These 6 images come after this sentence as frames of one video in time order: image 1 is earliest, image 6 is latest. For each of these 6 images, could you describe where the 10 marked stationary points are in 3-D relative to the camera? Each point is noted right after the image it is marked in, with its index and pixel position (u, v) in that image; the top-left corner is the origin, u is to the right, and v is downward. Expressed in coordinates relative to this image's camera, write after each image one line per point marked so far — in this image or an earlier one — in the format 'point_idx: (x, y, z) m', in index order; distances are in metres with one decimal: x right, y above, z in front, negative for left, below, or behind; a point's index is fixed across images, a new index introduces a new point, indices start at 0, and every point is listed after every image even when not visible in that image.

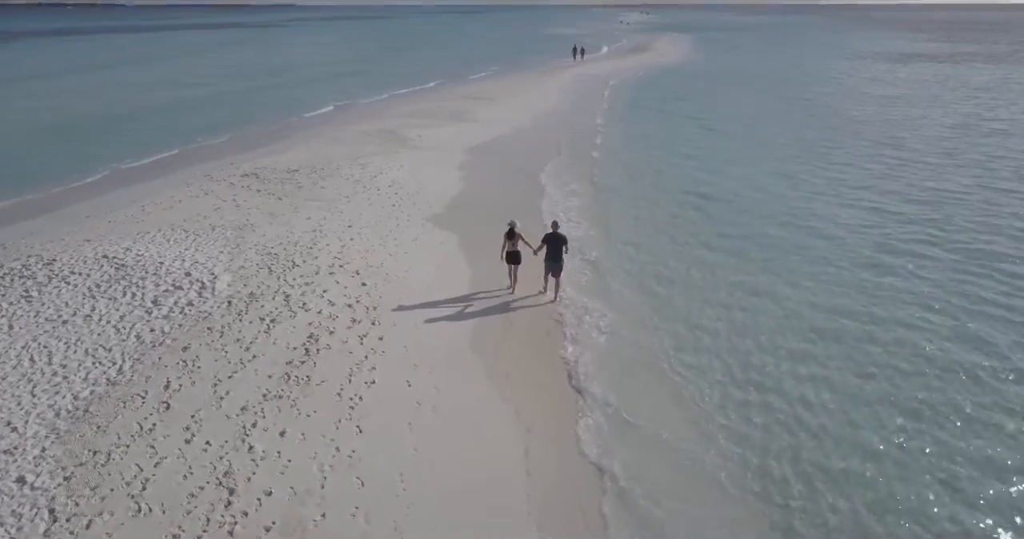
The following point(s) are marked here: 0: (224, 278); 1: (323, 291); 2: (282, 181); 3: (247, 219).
0: (-4.4, -0.1, +11.5) m
1: (-2.9, -0.3, +11.4) m
2: (-5.6, +2.1, +18.2) m
3: (-5.3, +1.0, +15.0) m
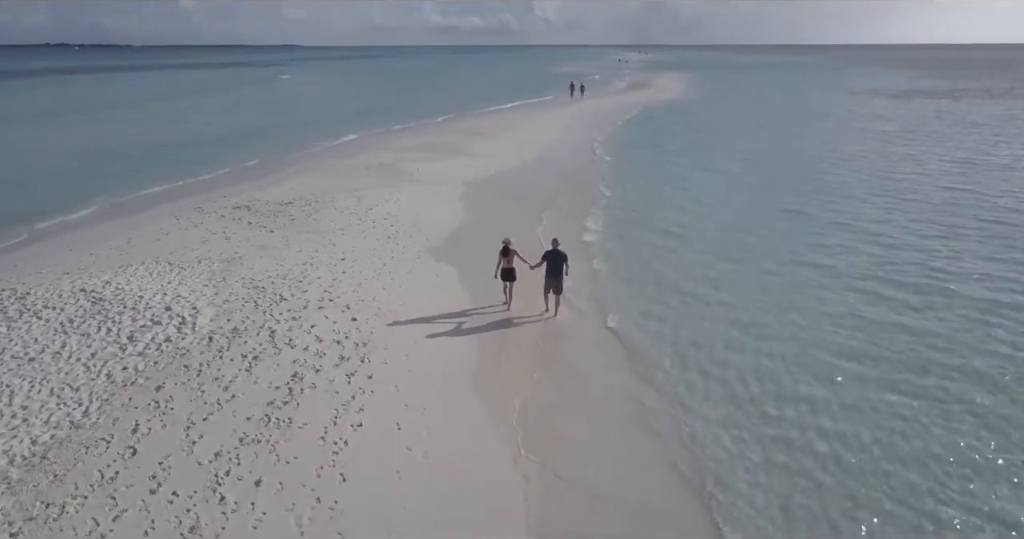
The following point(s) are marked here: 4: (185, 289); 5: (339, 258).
0: (-4.4, -0.6, +10.9) m
1: (-2.9, -0.8, +10.8) m
2: (-5.6, +1.3, +17.7) m
3: (-5.3, +0.3, +14.4) m
4: (-5.2, -0.3, +11.9) m
5: (-3.3, +0.2, +14.3) m
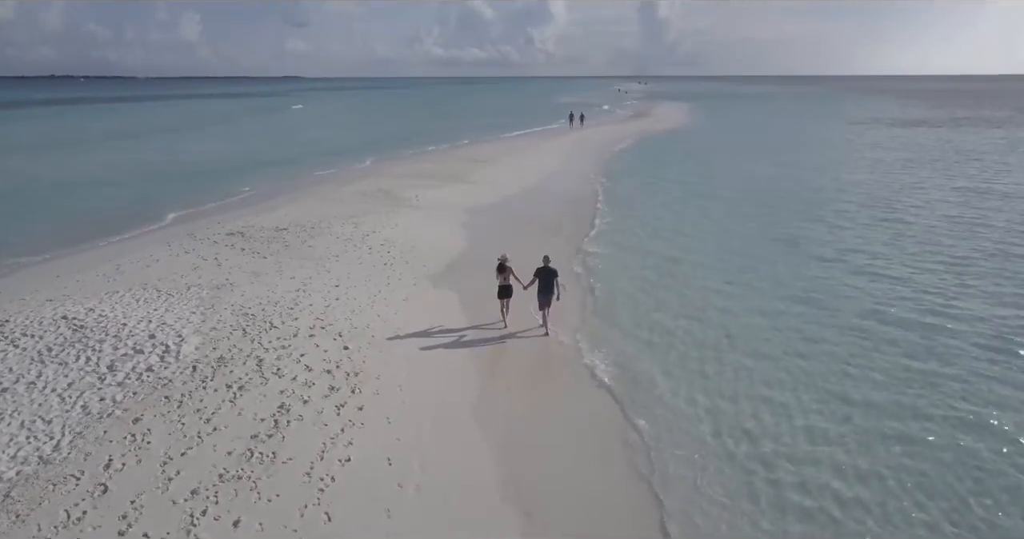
0: (-4.5, -1.0, +10.4) m
1: (-2.9, -1.2, +10.4) m
2: (-5.6, +0.7, +17.3) m
3: (-5.3, -0.2, +14.0) m
4: (-5.2, -0.7, +11.4) m
5: (-3.3, -0.3, +13.9) m
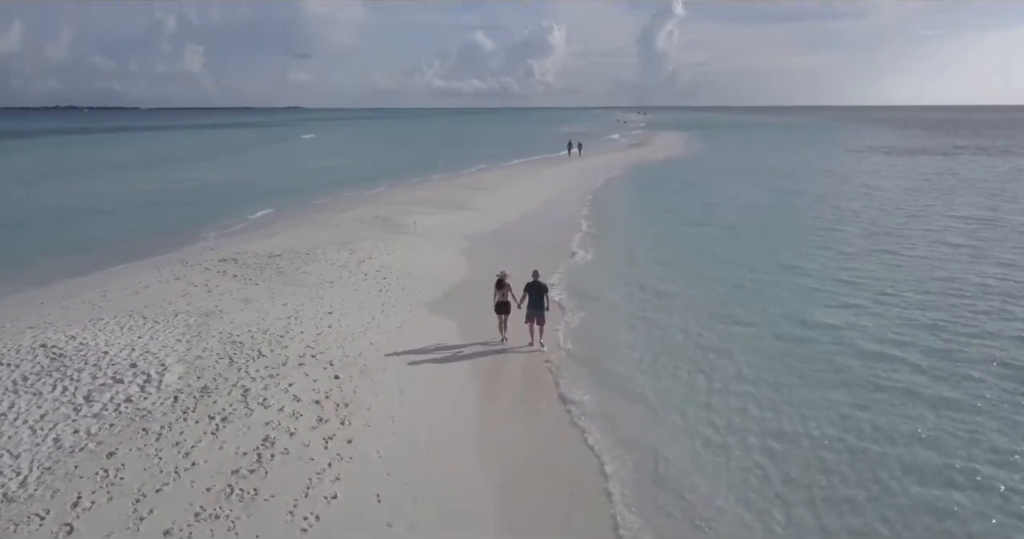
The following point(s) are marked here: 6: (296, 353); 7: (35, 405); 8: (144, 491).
0: (-4.5, -1.3, +10.0) m
1: (-2.9, -1.5, +9.9) m
2: (-5.6, +0.1, +16.9) m
3: (-5.4, -0.6, +13.6) m
4: (-5.2, -1.1, +11.0) m
5: (-3.4, -0.8, +13.5) m
6: (-3.2, -1.2, +11.1) m
7: (-5.5, -1.6, +8.7) m
8: (-3.5, -2.1, +7.2) m
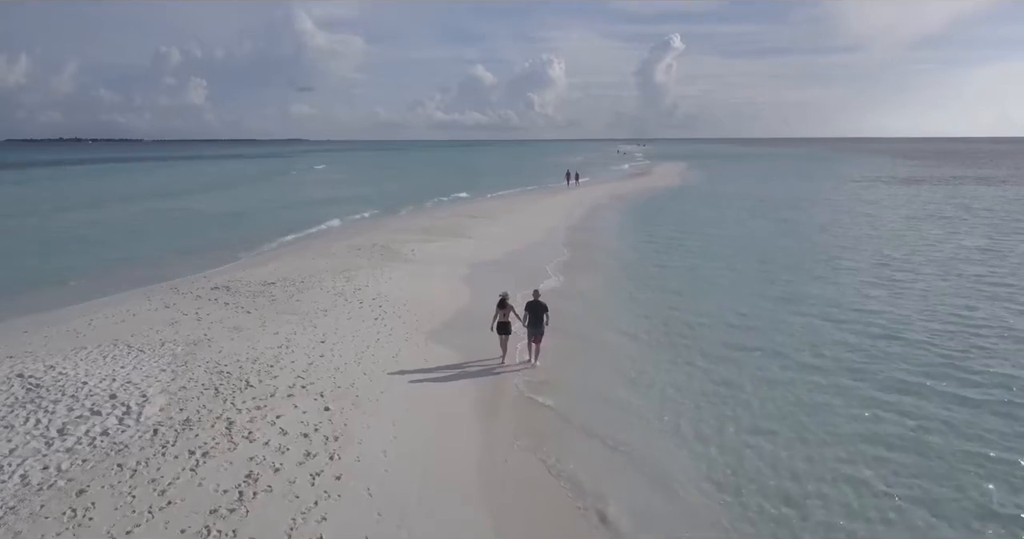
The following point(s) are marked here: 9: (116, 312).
0: (-4.5, -1.7, +9.5) m
1: (-3.0, -1.9, +9.4) m
2: (-5.6, -0.5, +16.5) m
3: (-5.4, -1.1, +13.1) m
4: (-5.2, -1.5, +10.5) m
5: (-3.4, -1.2, +13.0) m
6: (-3.2, -1.6, +10.6) m
7: (-5.6, -1.9, +8.2) m
8: (-3.5, -2.3, +6.7) m
9: (-7.8, -0.8, +14.8) m
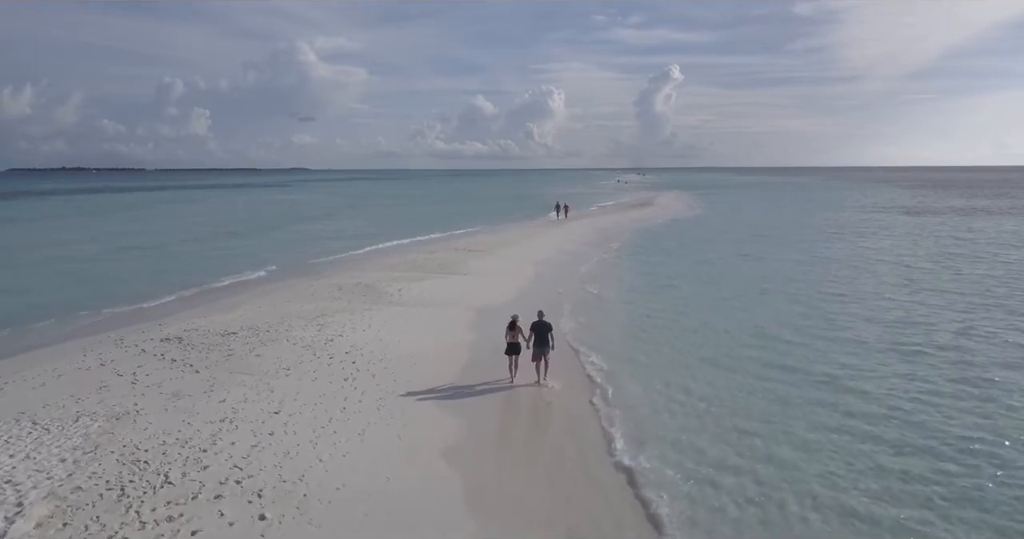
0: (-4.6, -2.3, +7.2) m
1: (-3.1, -2.5, +7.1) m
2: (-5.7, -1.5, +14.2) m
3: (-5.5, -1.9, +10.8) m
4: (-5.3, -2.2, +8.3) m
5: (-3.5, -2.1, +10.8) m
6: (-3.3, -2.3, +8.4) m
7: (-5.7, -2.5, +6.0) m
8: (-3.6, -2.9, +4.4) m
9: (-7.9, -1.7, +12.5) m
